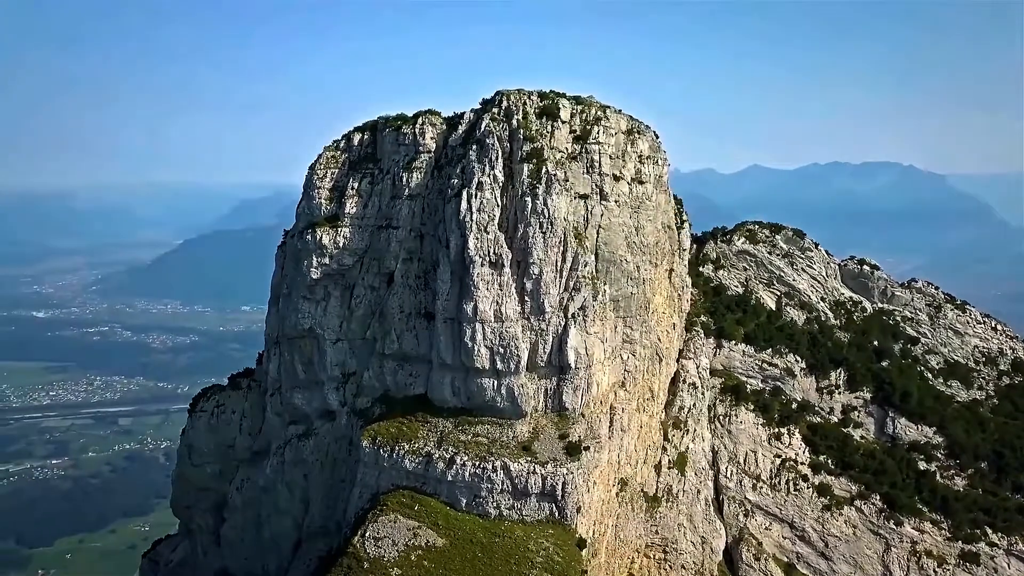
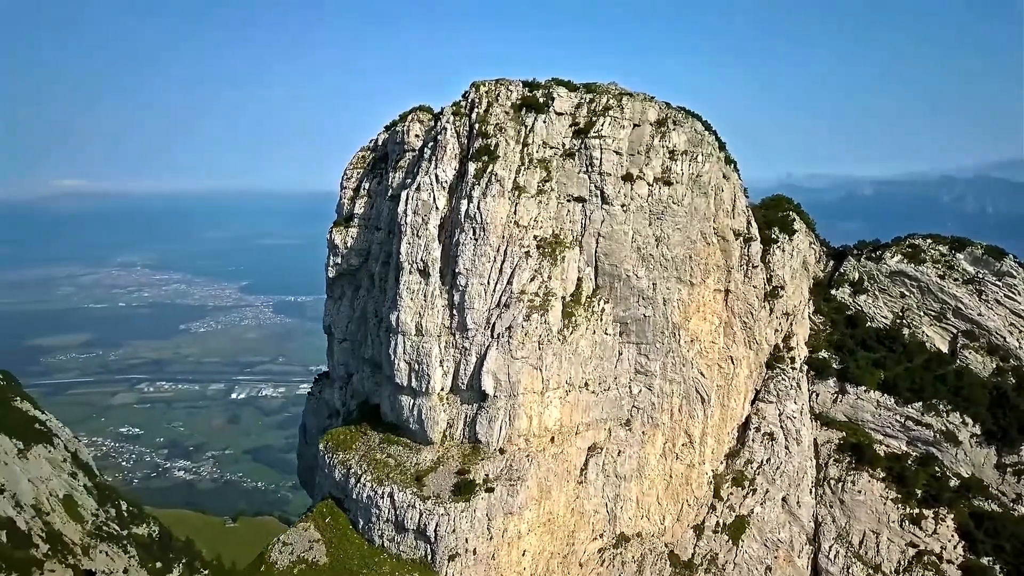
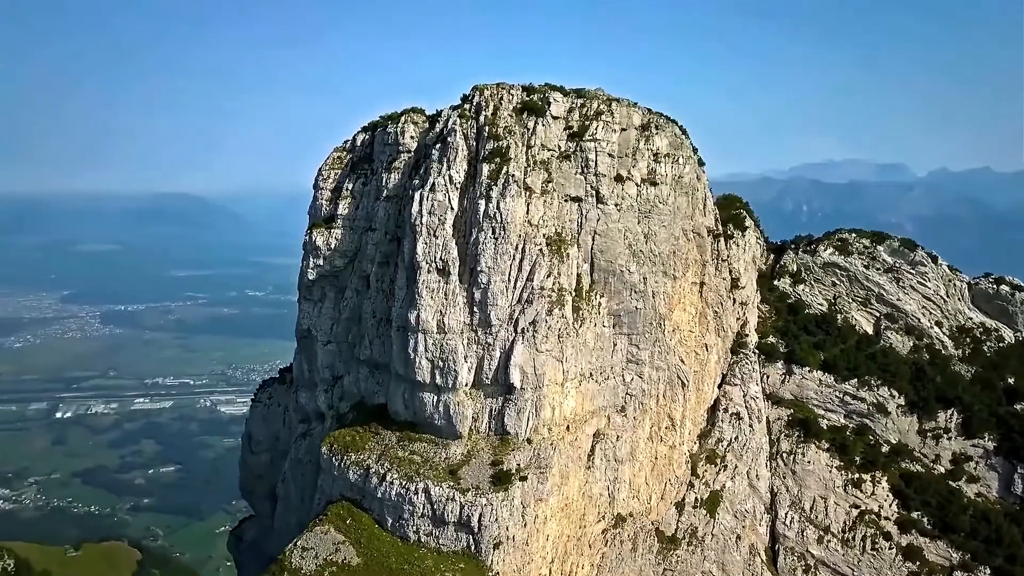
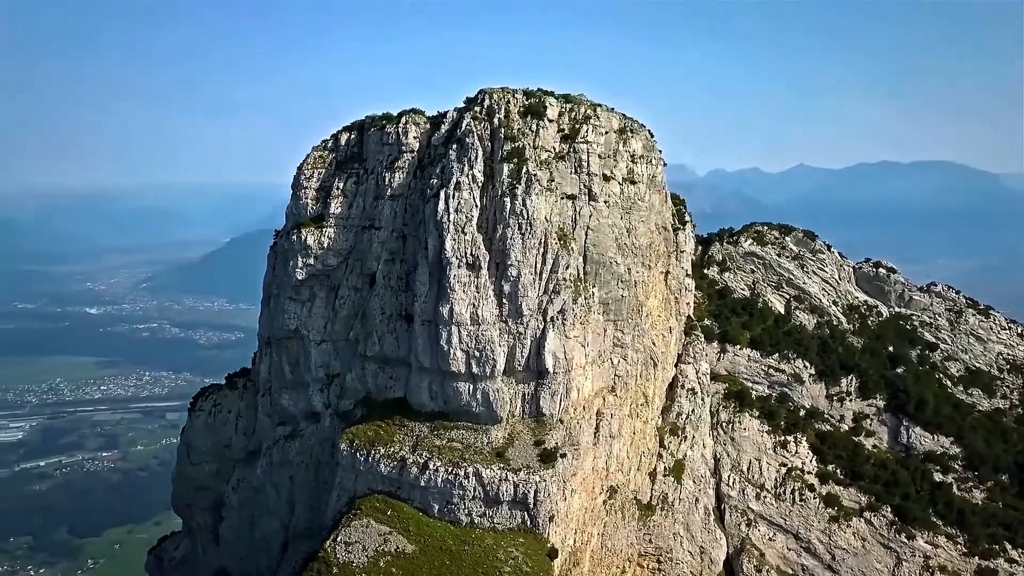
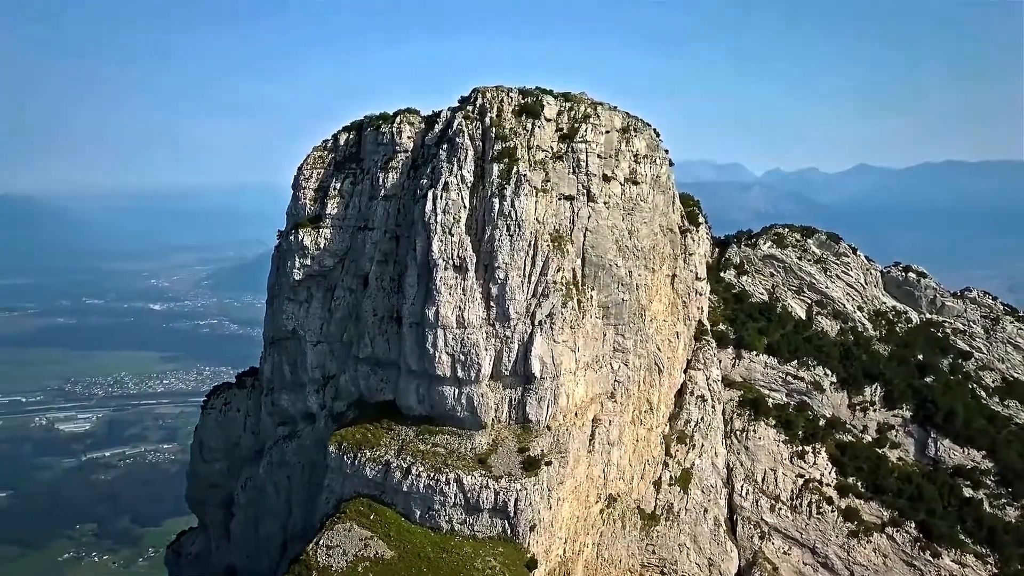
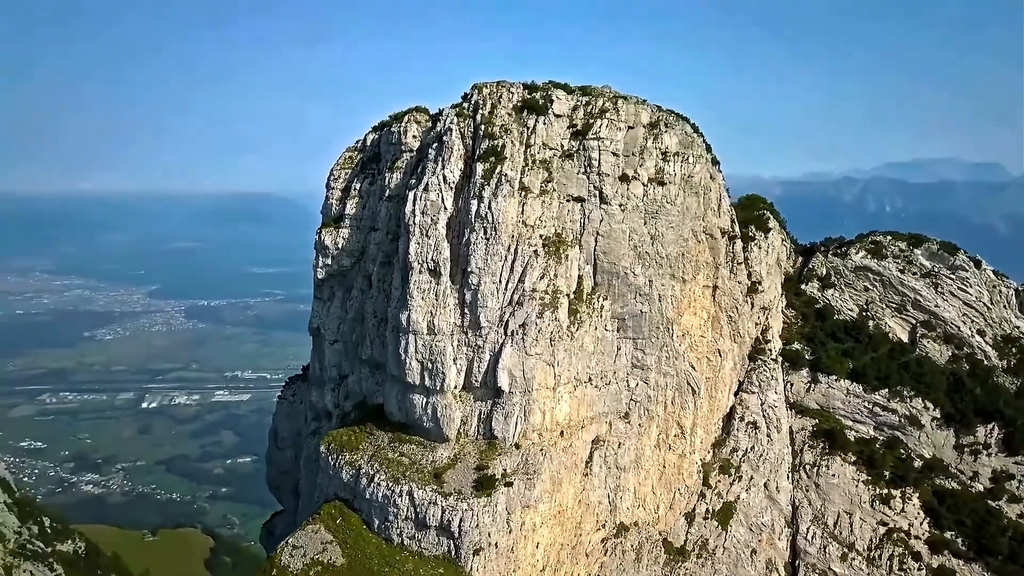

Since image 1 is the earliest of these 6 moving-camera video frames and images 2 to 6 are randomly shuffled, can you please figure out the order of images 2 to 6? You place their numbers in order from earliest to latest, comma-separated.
4, 5, 3, 6, 2
